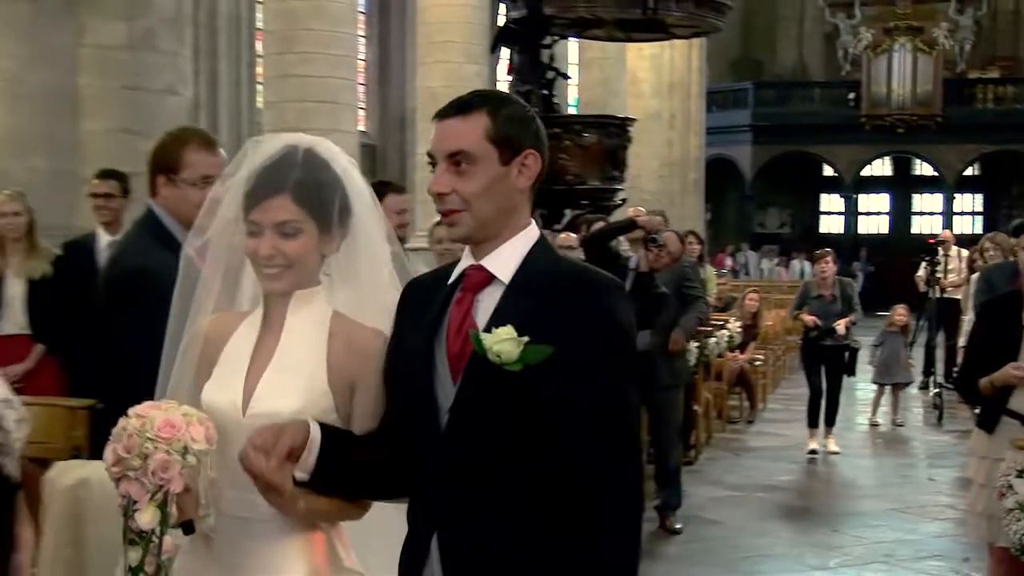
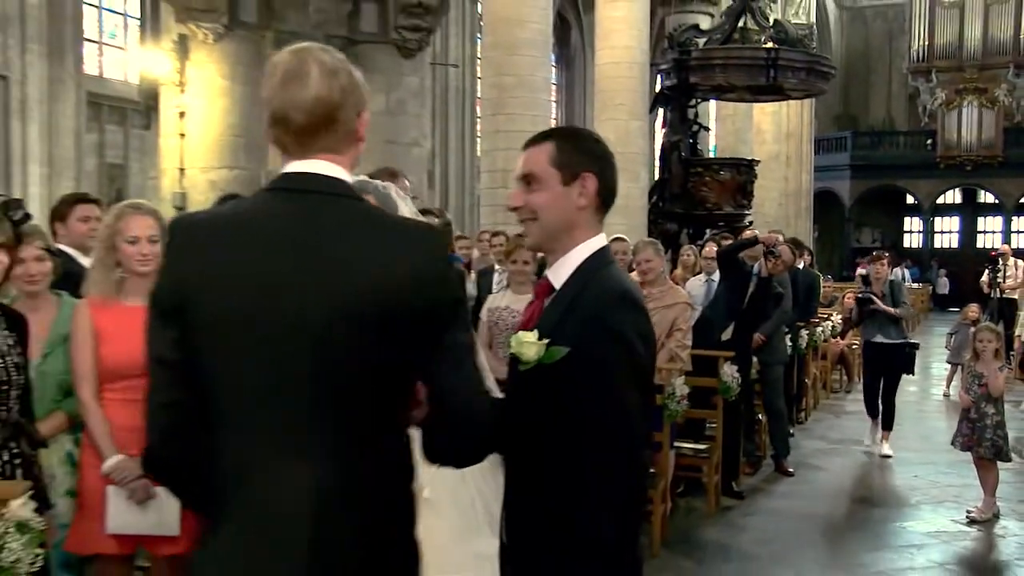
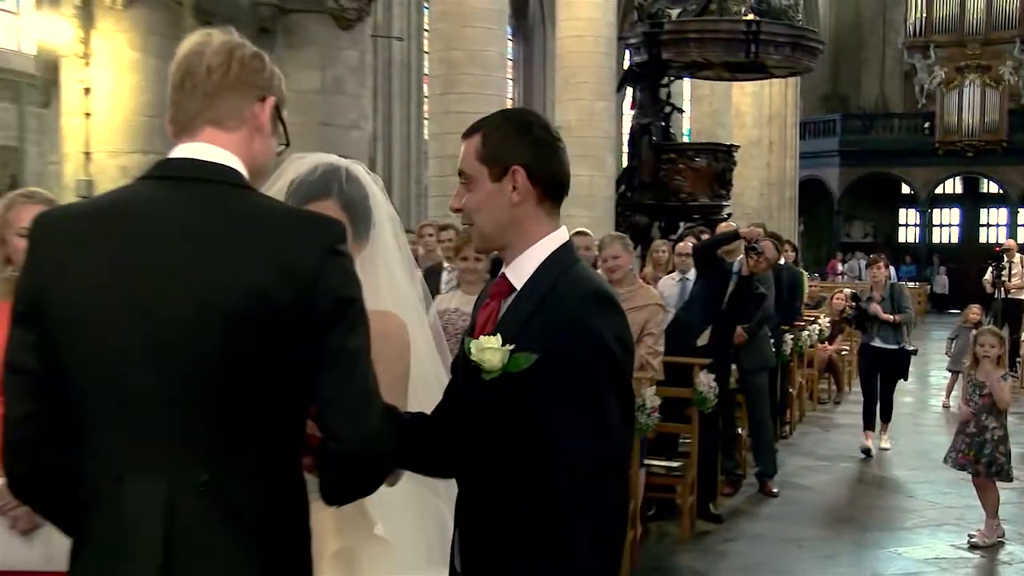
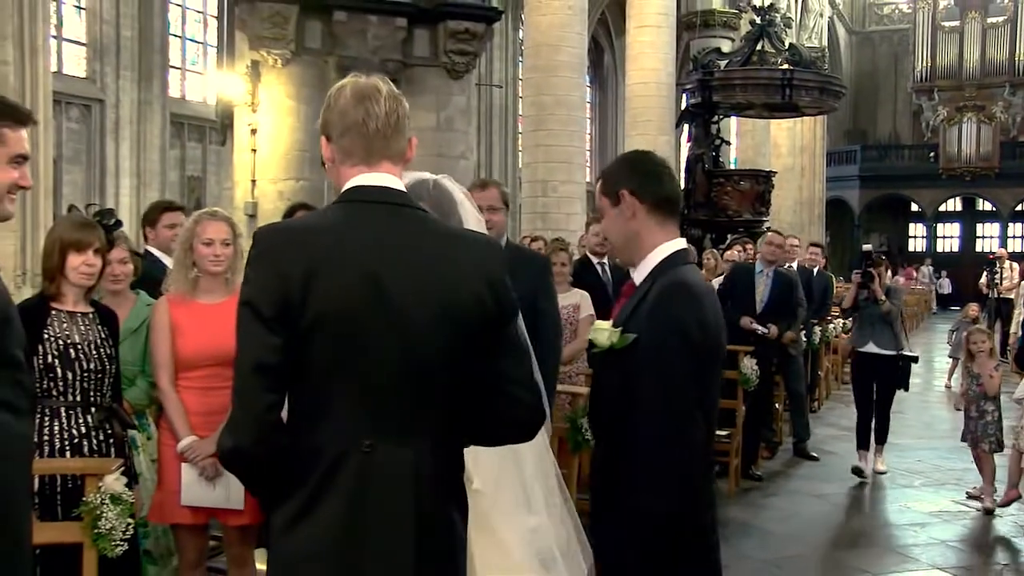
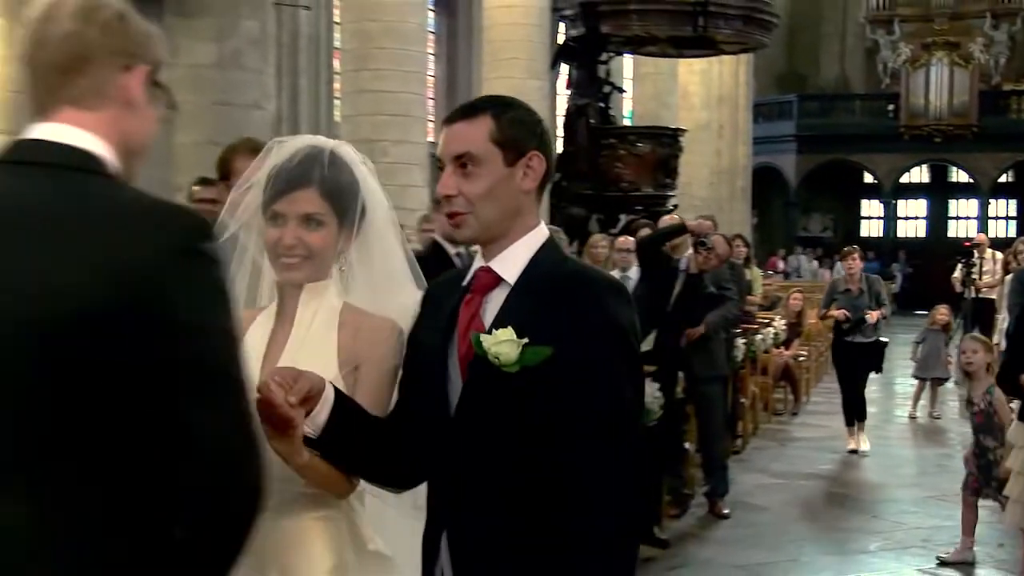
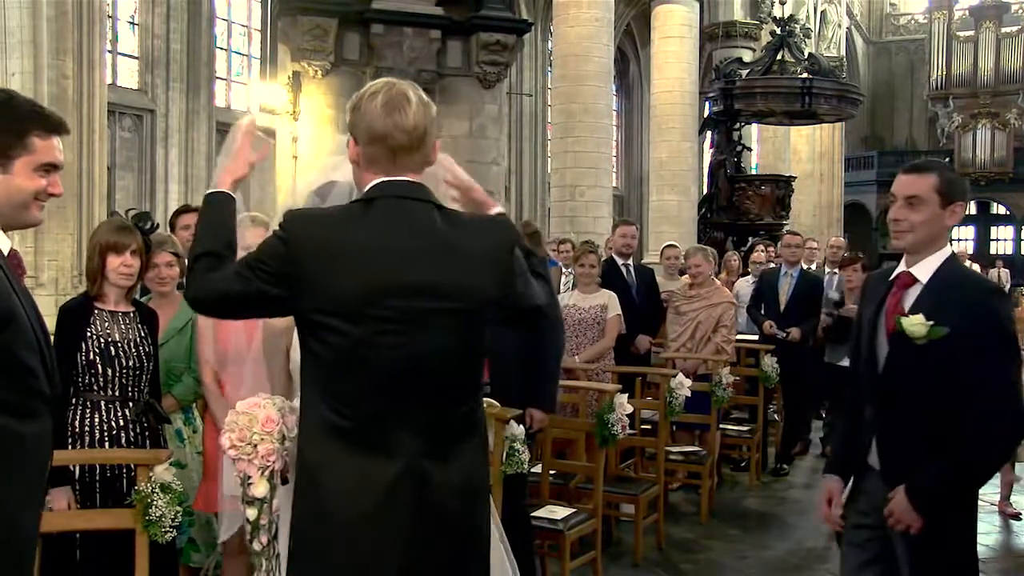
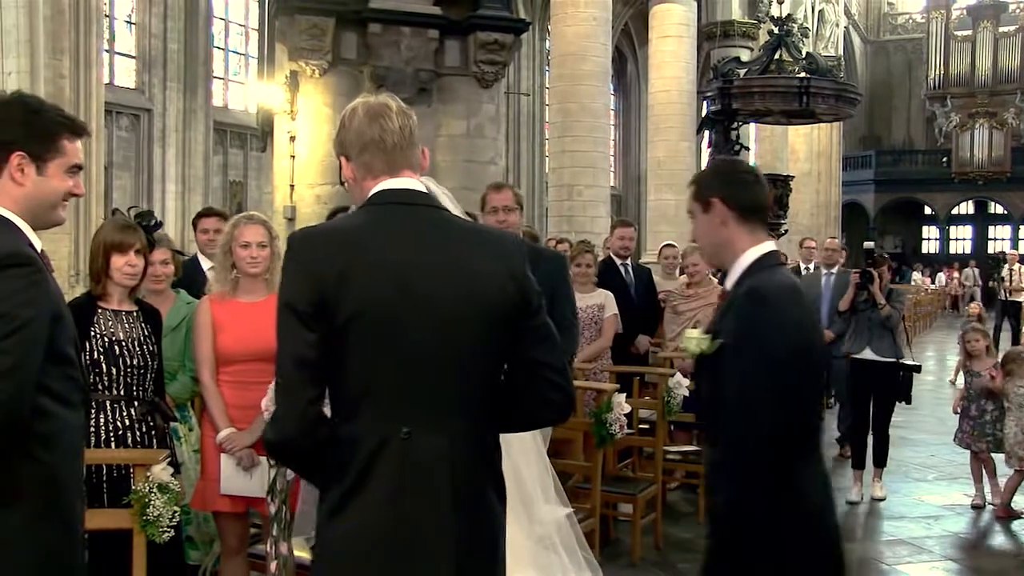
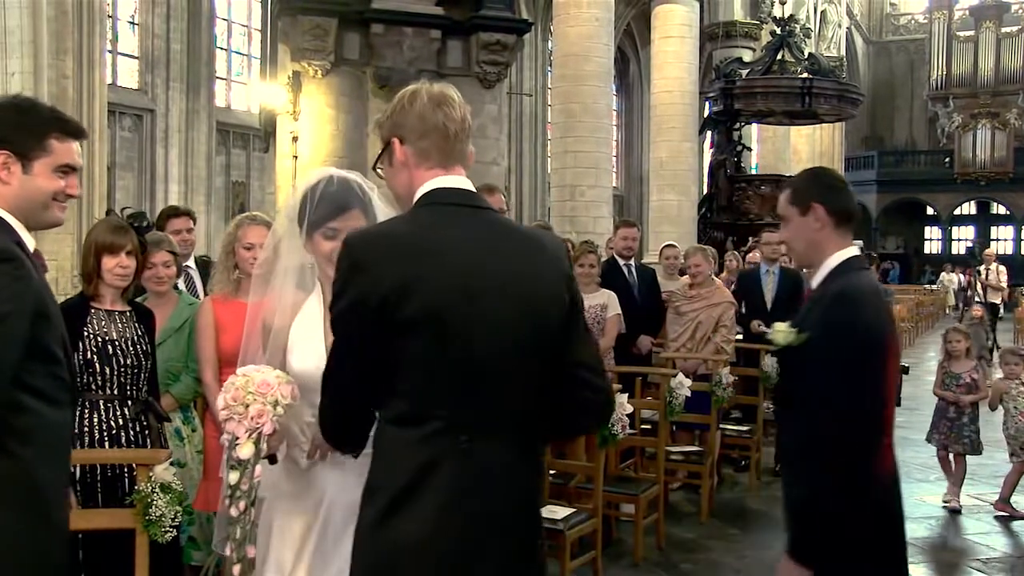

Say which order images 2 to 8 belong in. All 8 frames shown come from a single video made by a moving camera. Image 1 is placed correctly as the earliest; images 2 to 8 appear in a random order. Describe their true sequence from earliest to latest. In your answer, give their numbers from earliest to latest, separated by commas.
5, 3, 2, 4, 7, 8, 6
